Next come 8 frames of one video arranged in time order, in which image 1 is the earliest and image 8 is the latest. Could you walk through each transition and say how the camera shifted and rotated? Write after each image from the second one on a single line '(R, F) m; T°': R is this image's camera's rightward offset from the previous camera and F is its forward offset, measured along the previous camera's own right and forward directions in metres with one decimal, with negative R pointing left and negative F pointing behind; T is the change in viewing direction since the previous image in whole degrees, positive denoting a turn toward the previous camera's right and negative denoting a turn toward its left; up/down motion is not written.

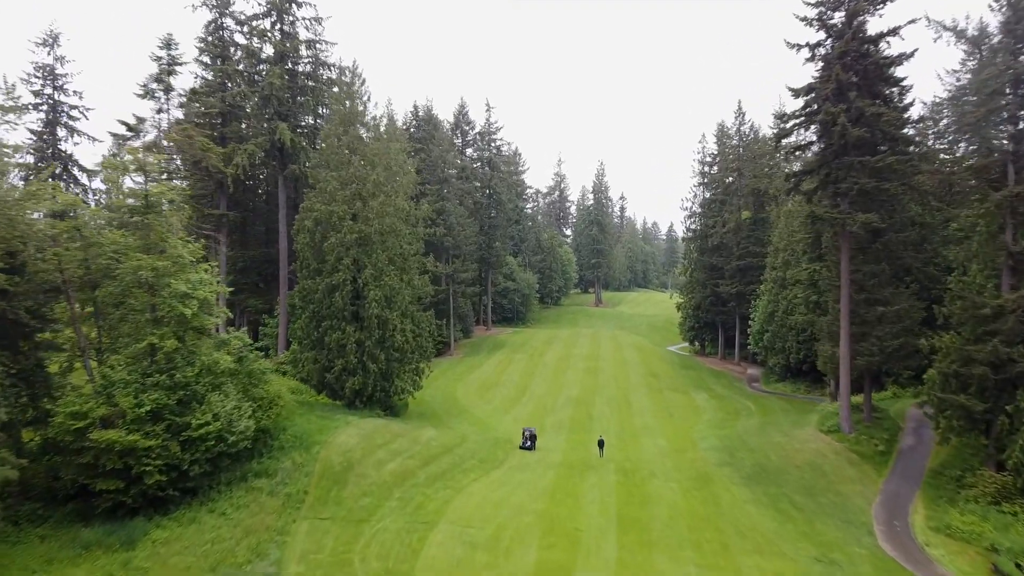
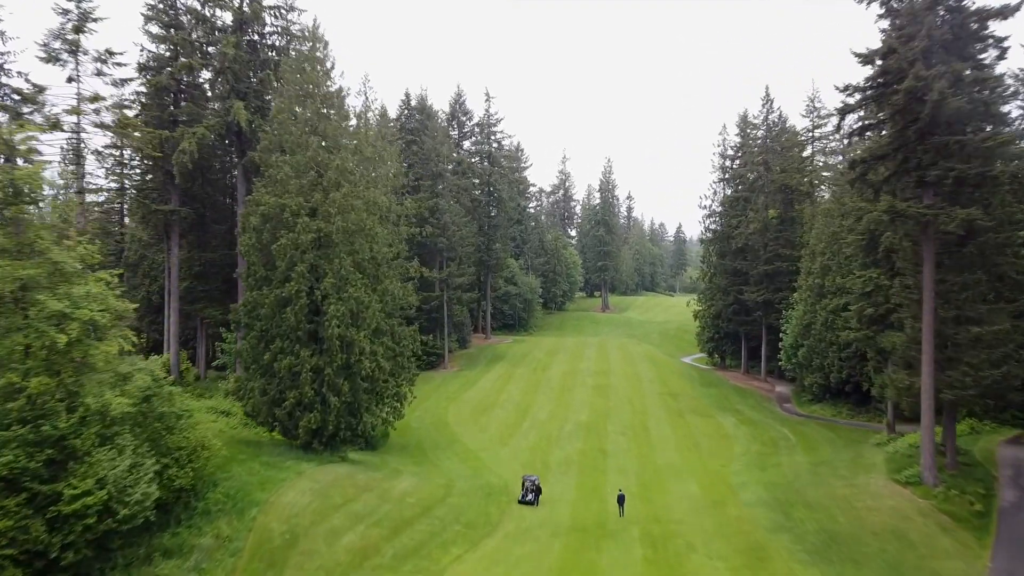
(+0.1, +3.9) m; 0°
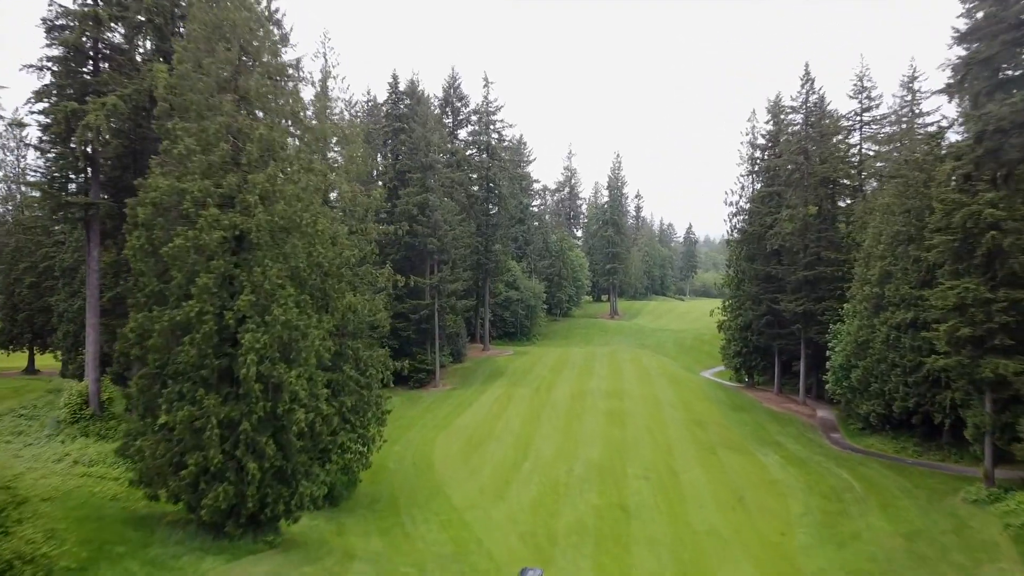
(+0.1, +4.5) m; 0°
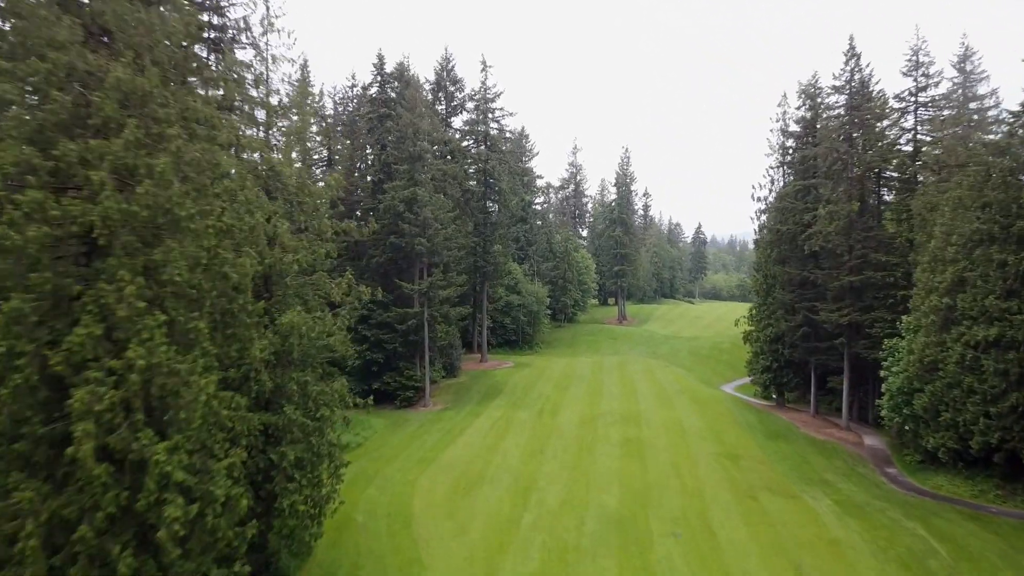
(+0.1, +3.8) m; 0°
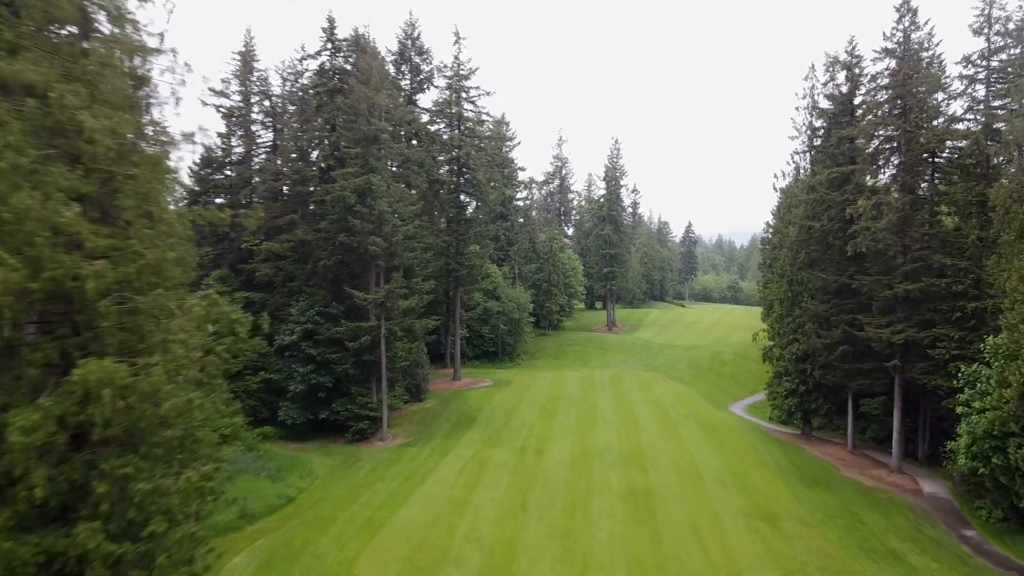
(+0.2, +5.0) m; +1°
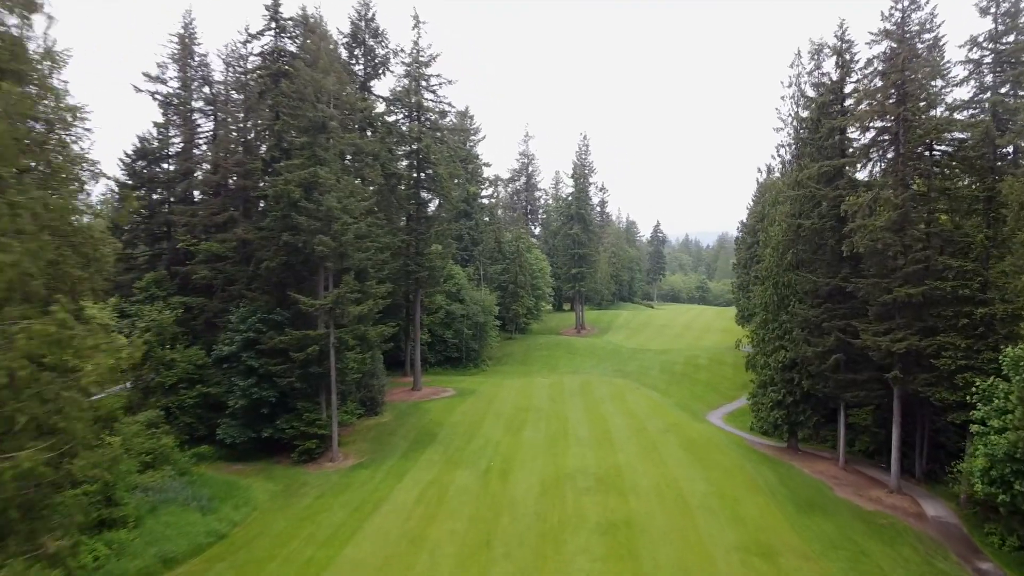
(+0.1, +2.1) m; +2°
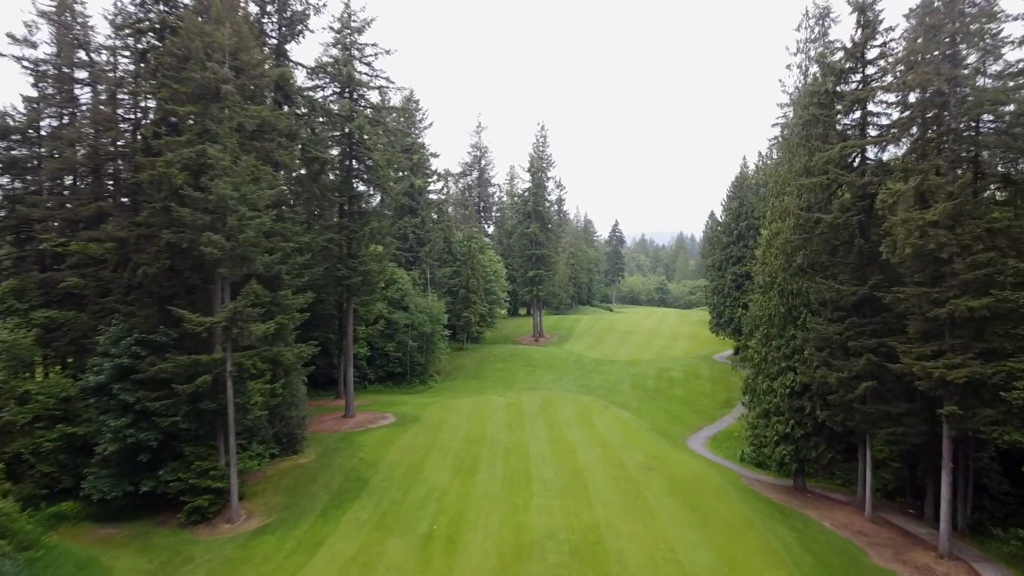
(+0.1, +4.5) m; +3°
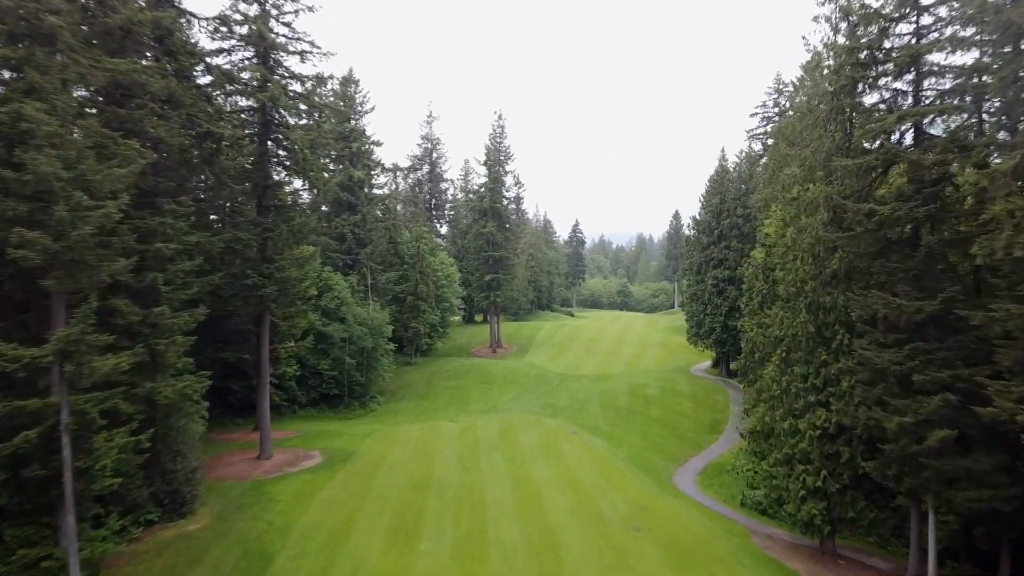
(+0.1, +4.5) m; +3°
